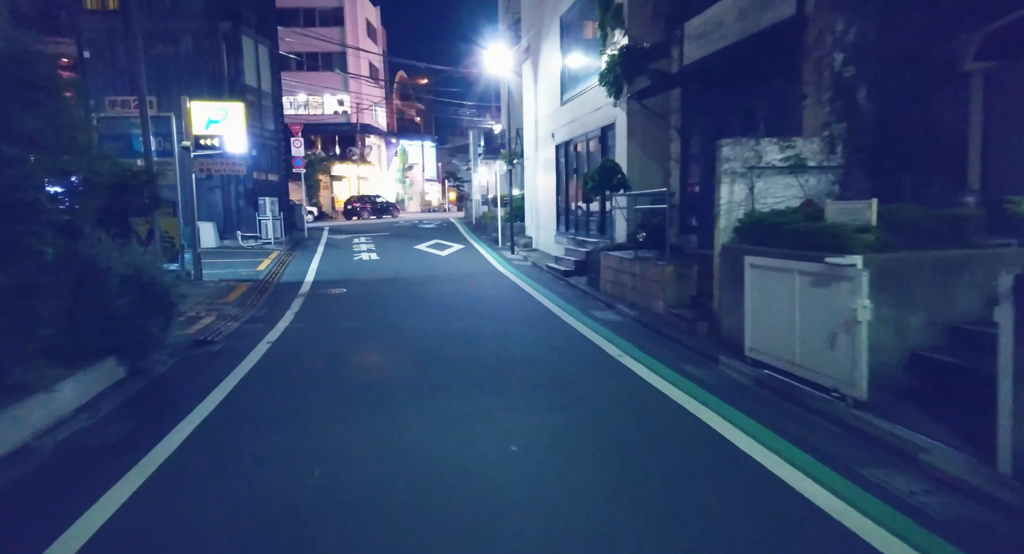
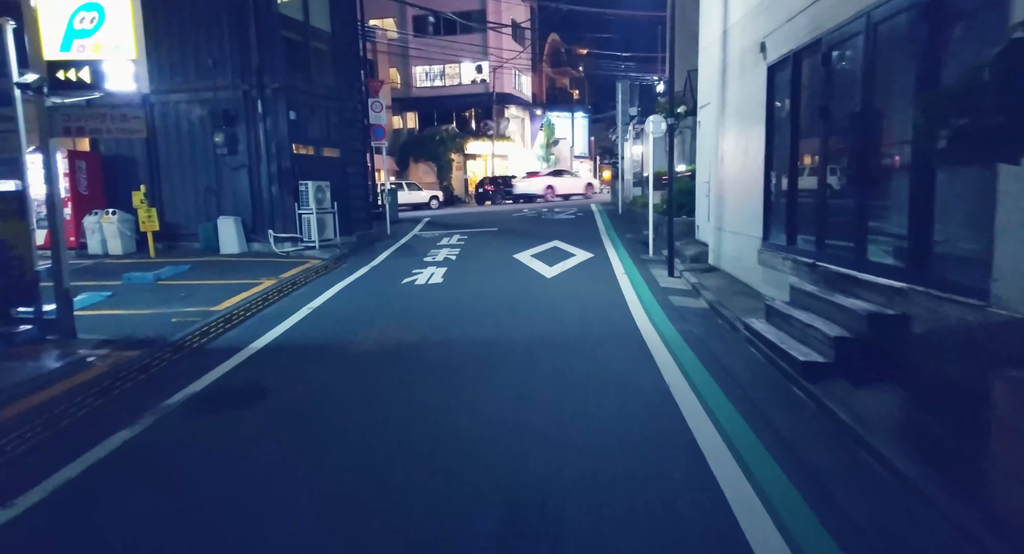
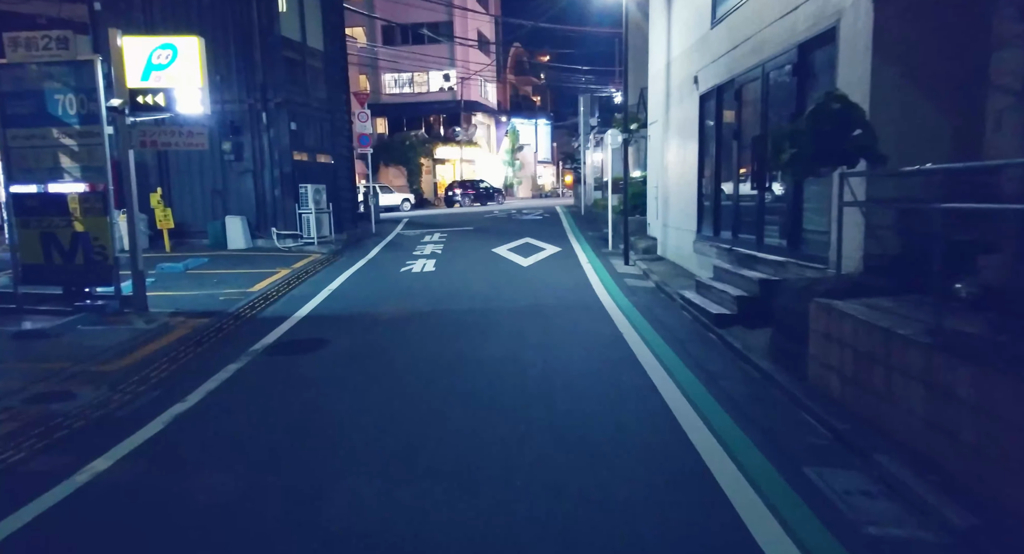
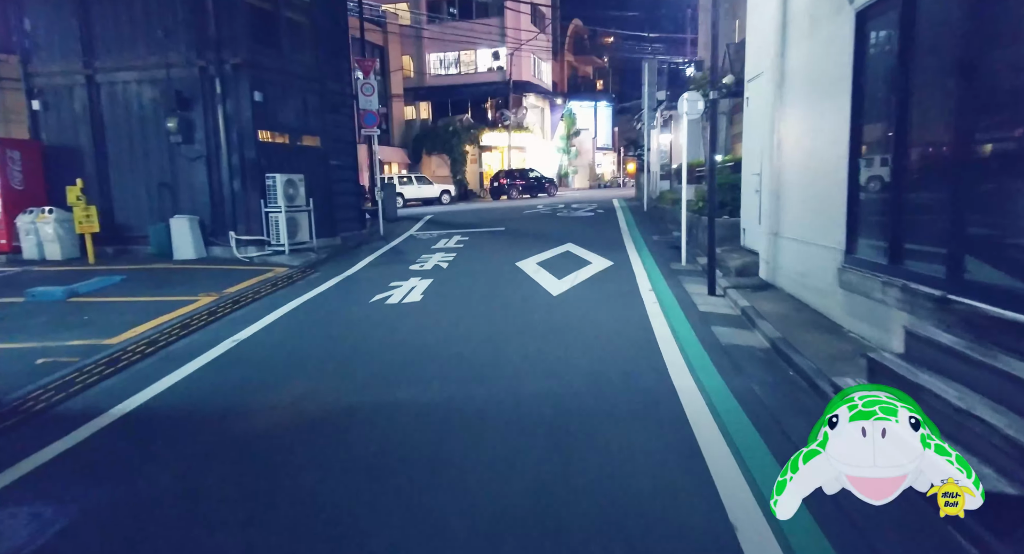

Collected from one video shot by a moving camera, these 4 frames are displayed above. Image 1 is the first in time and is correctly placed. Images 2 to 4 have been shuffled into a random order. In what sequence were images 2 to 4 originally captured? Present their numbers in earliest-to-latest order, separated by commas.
3, 2, 4
